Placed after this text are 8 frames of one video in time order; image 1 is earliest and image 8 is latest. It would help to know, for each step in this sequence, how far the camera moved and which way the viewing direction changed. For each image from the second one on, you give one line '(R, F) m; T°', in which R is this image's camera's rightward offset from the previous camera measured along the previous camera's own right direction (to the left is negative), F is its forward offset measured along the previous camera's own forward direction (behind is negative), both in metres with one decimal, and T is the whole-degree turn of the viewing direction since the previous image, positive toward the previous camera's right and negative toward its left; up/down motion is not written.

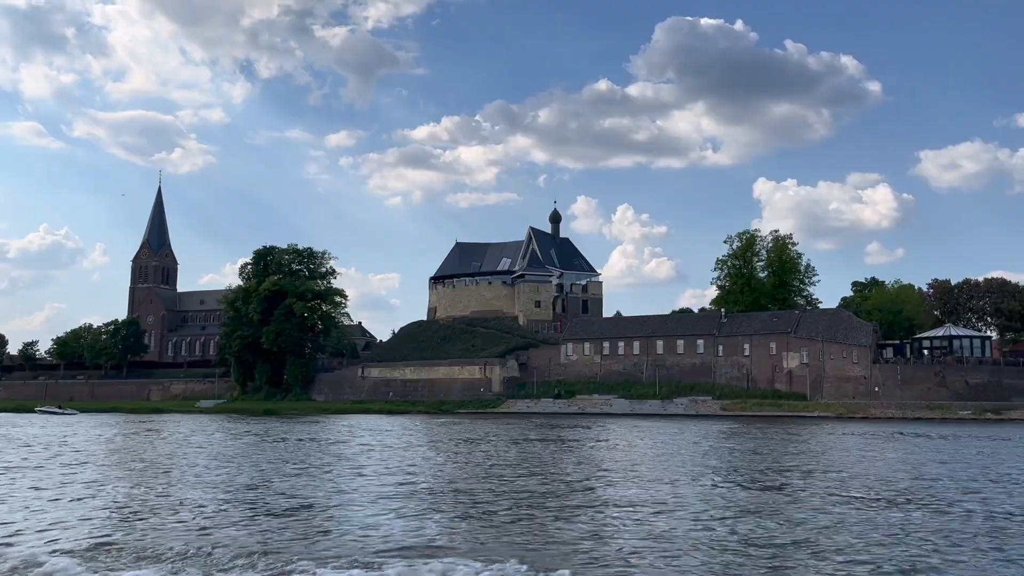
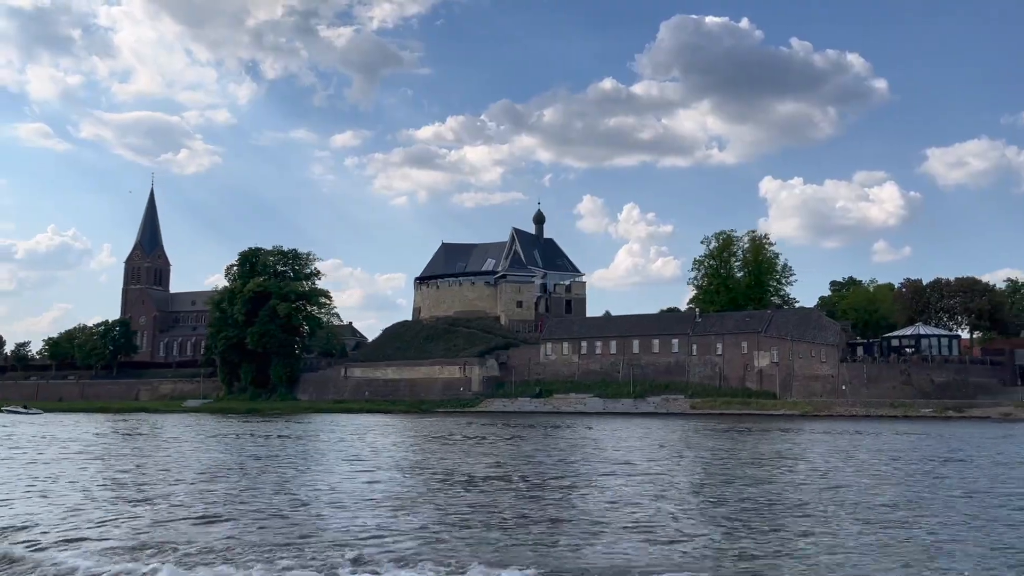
(+1.6, -0.7) m; 0°
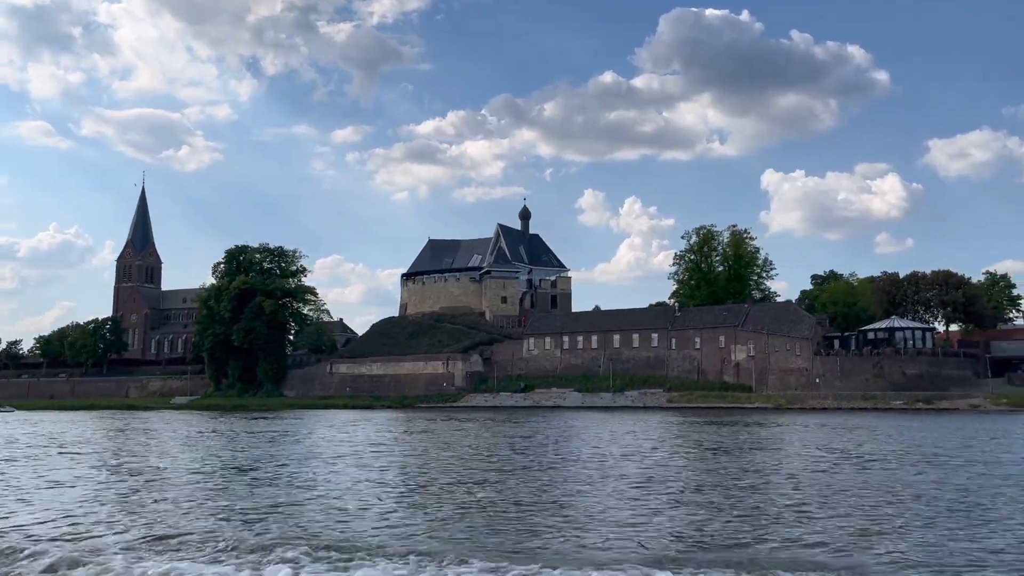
(+1.2, -0.4) m; 0°
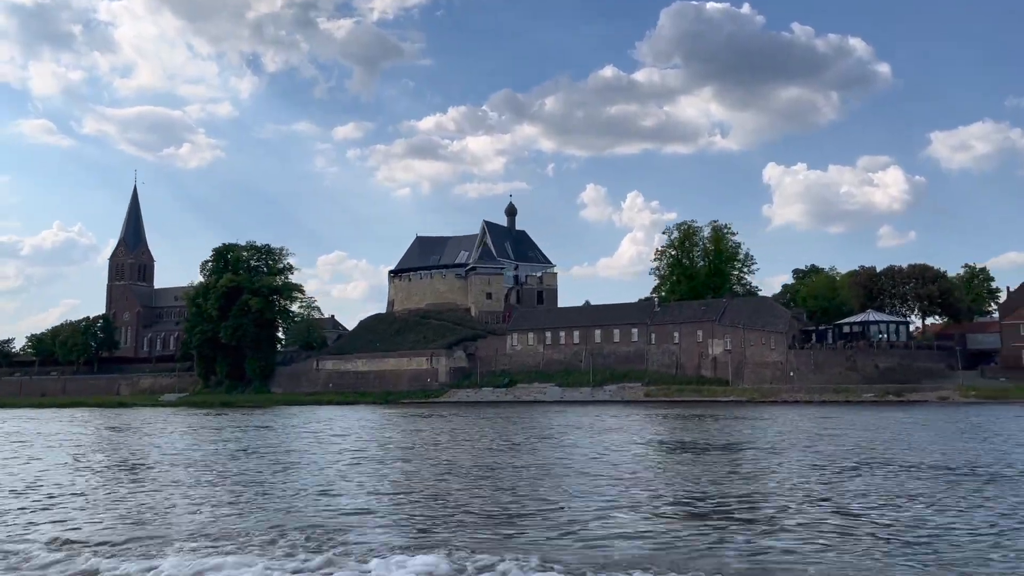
(+1.2, -0.5) m; 0°
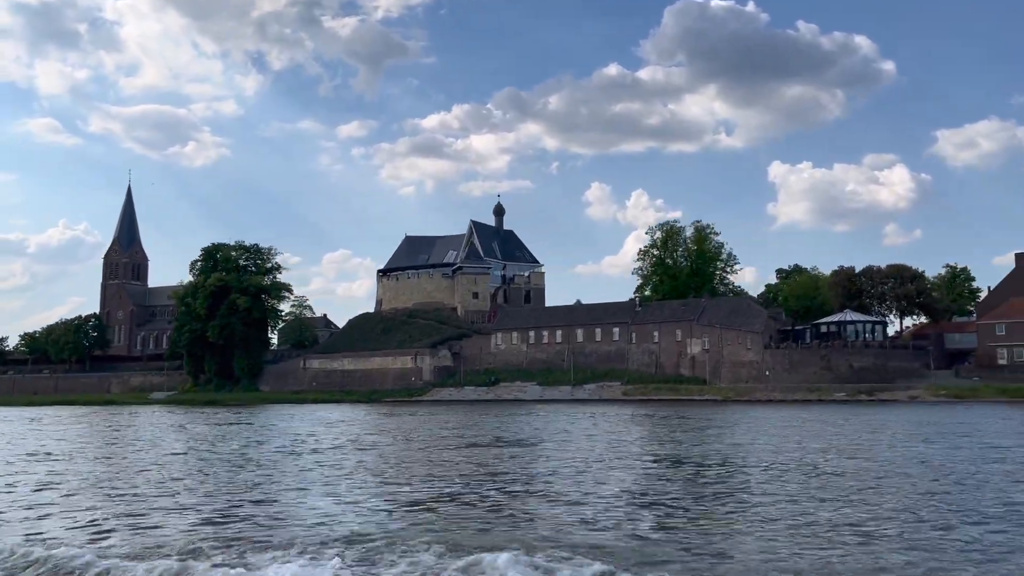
(+1.3, -0.4) m; 0°
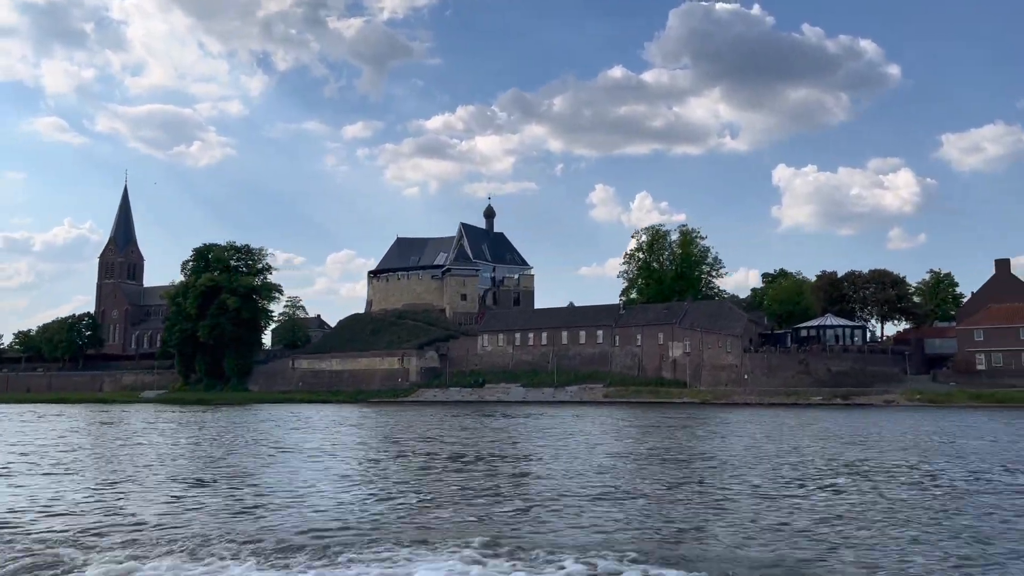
(+1.1, -0.4) m; 0°
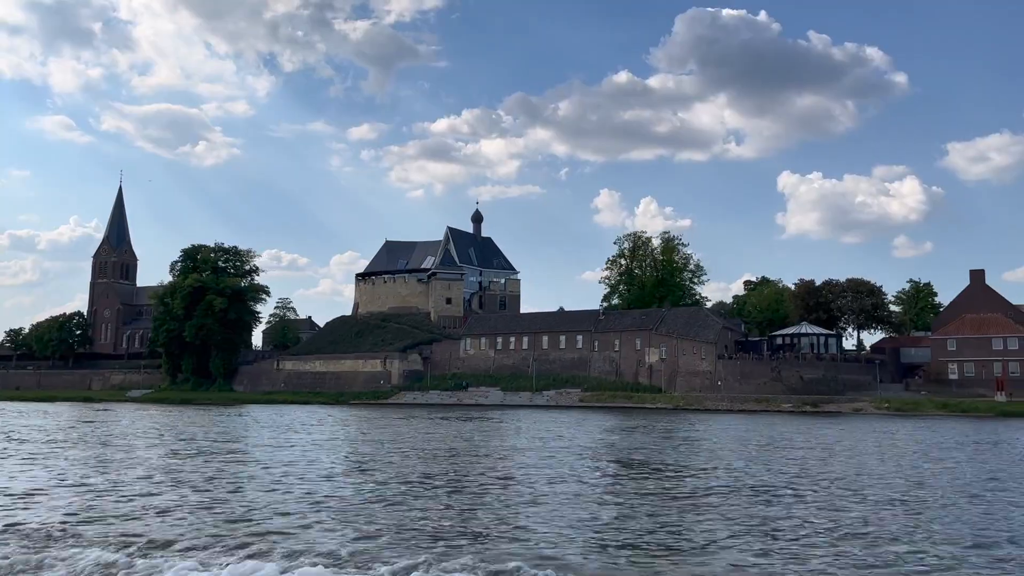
(+1.3, -0.5) m; 0°
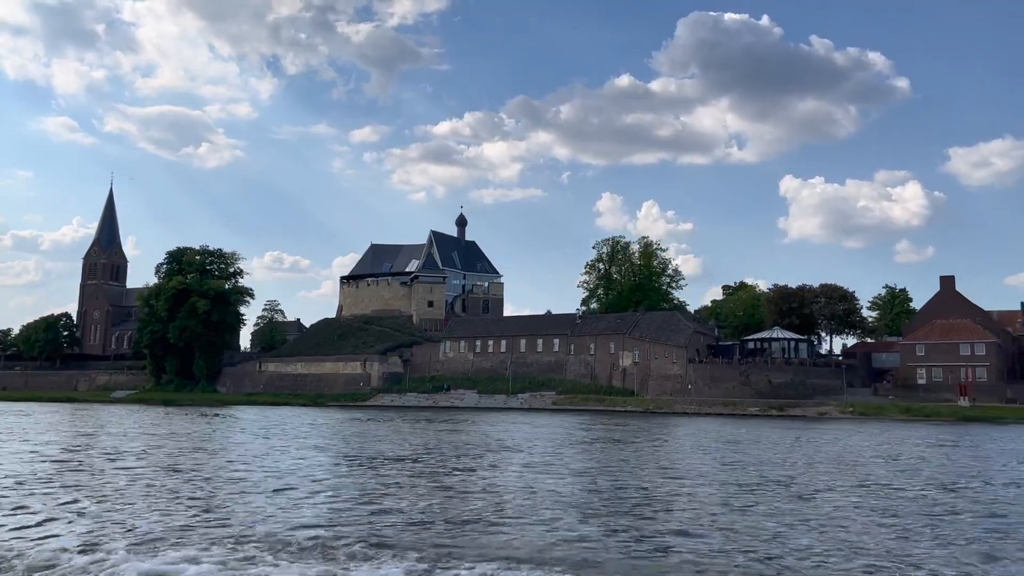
(+1.4, -0.5) m; 0°
